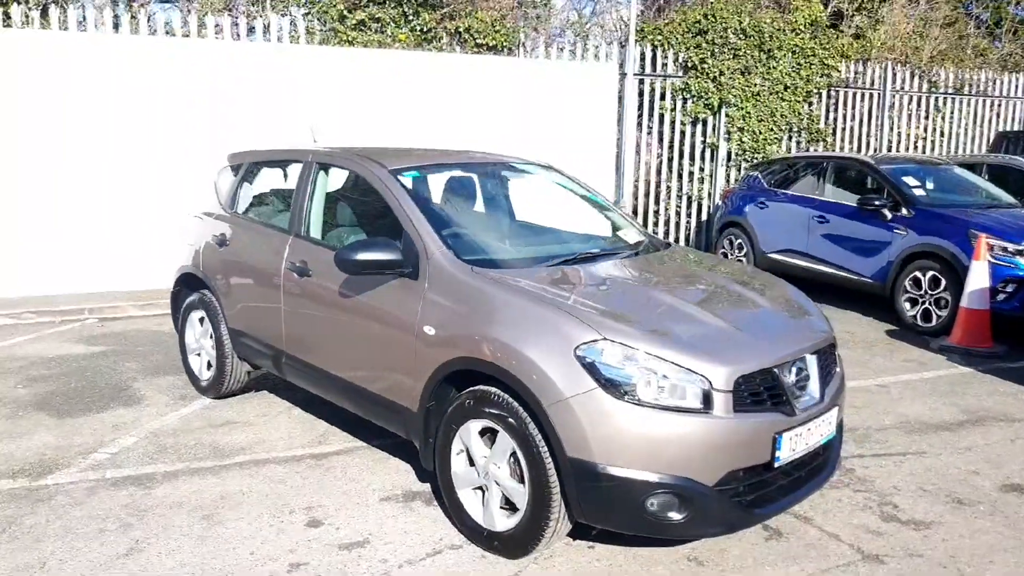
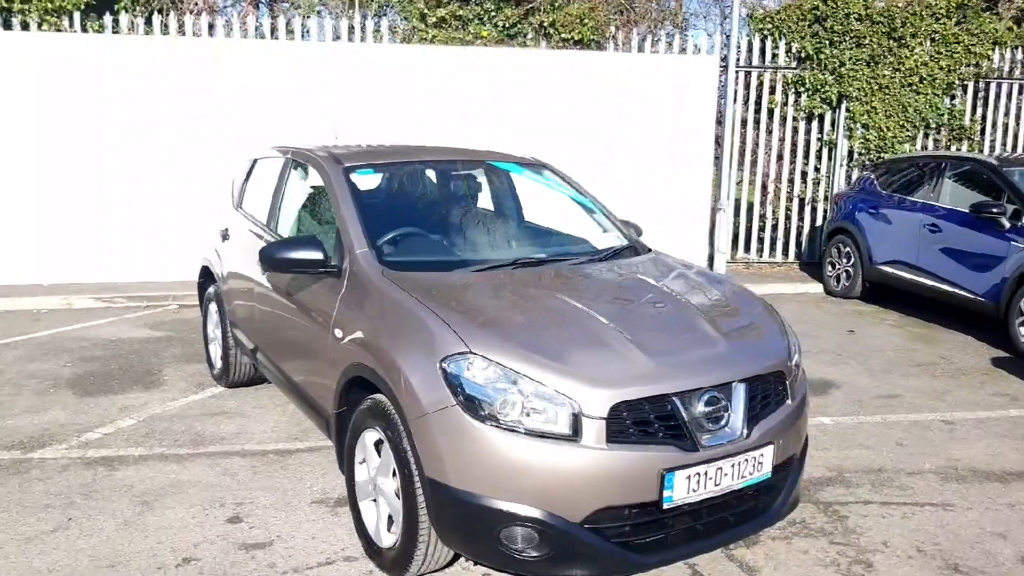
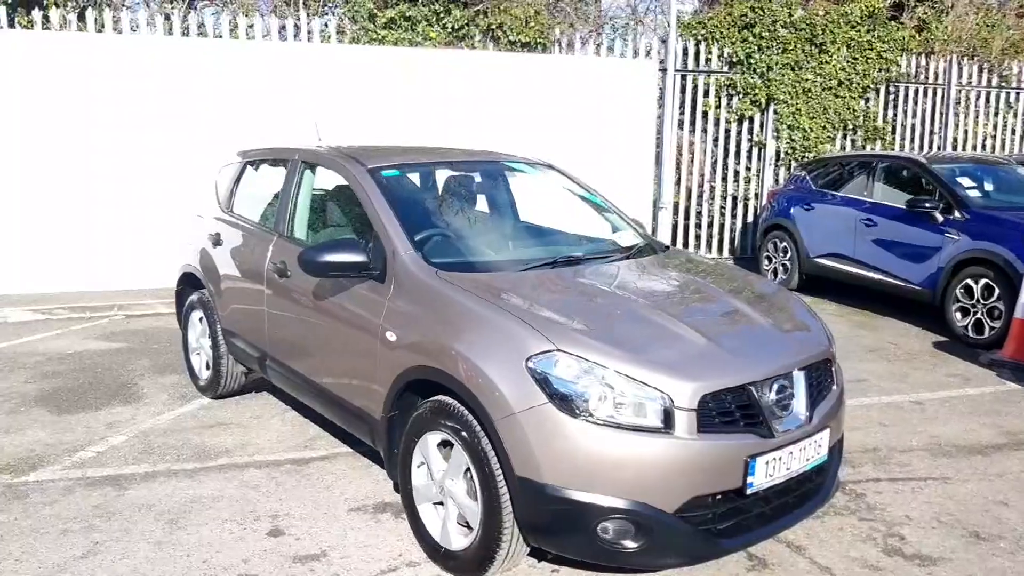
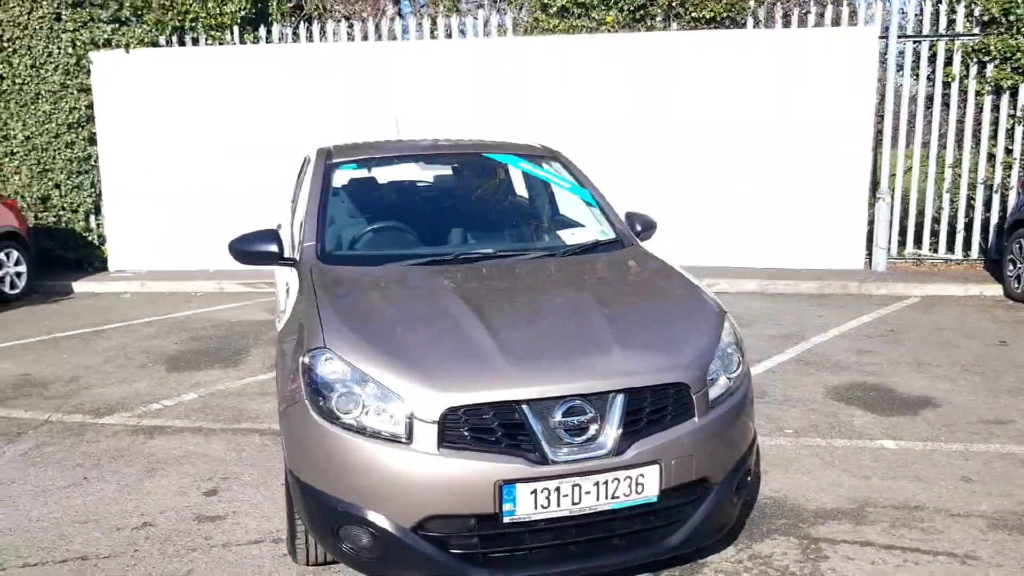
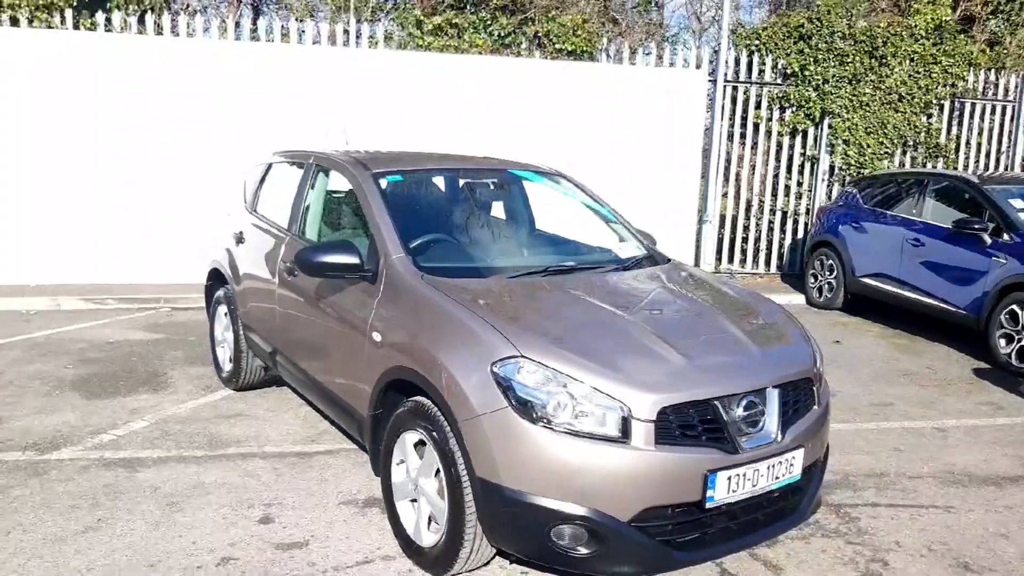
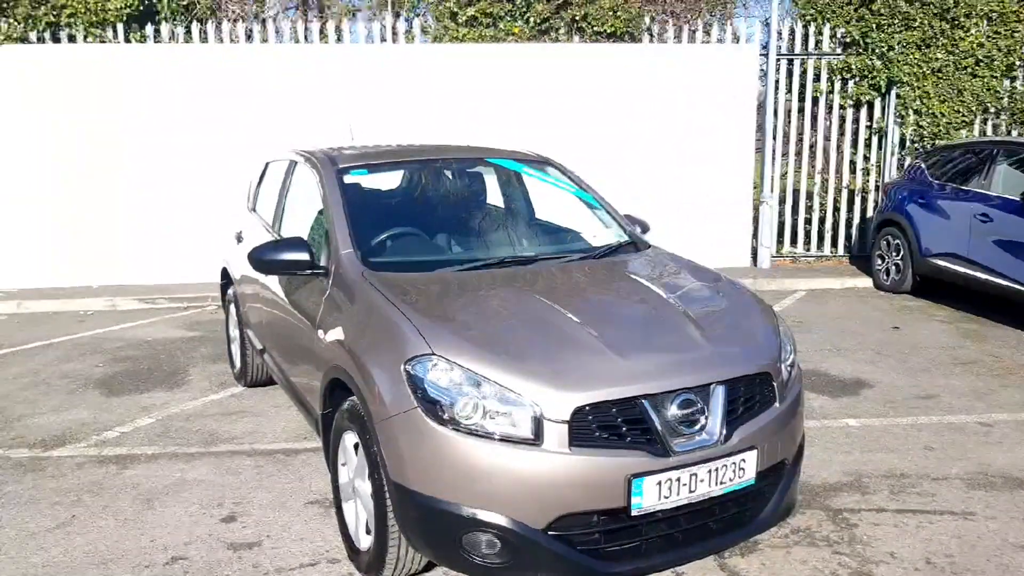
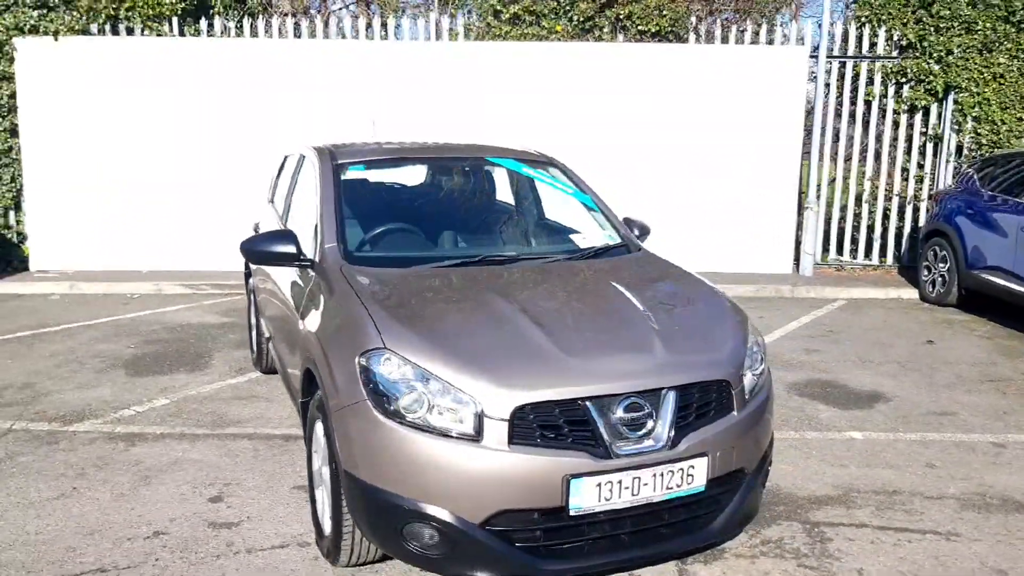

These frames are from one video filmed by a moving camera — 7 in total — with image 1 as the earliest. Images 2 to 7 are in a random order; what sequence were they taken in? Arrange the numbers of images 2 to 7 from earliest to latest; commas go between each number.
3, 5, 2, 6, 7, 4
